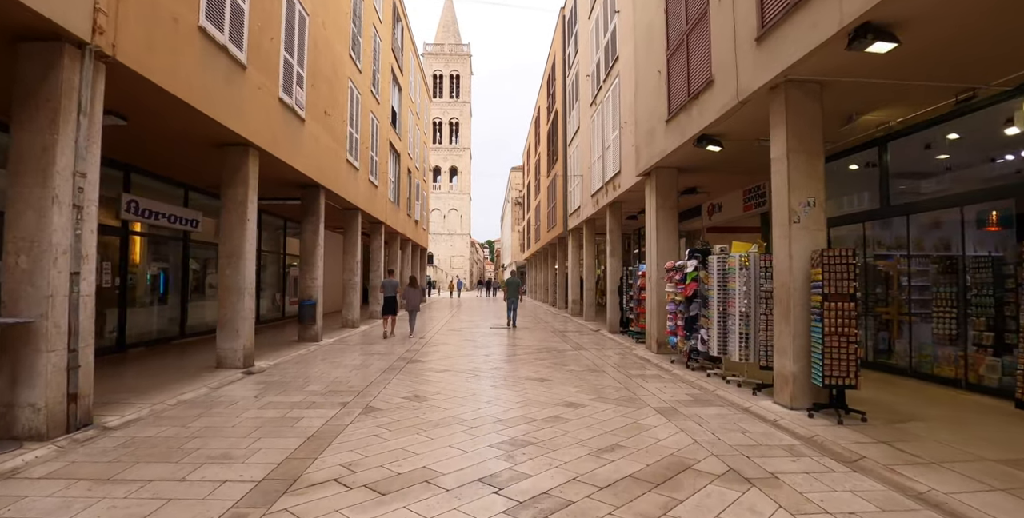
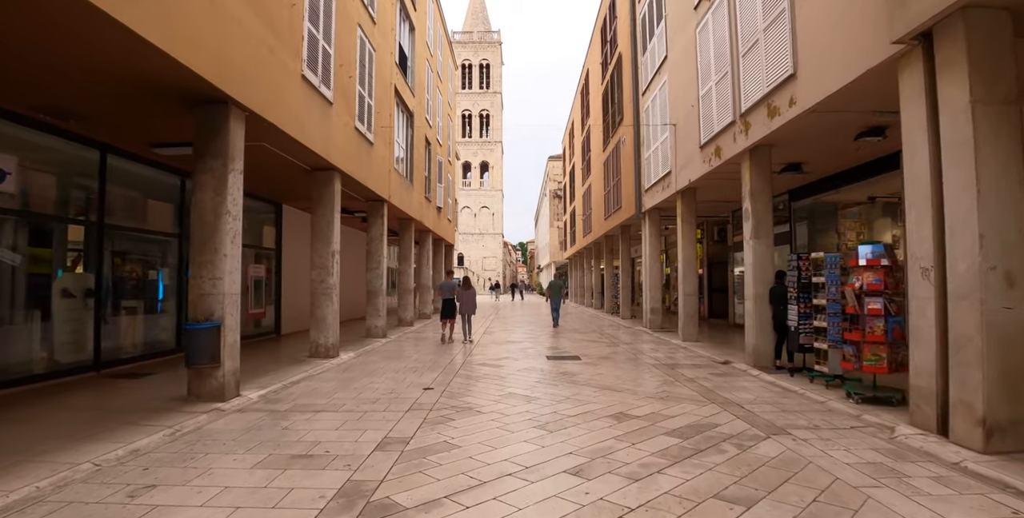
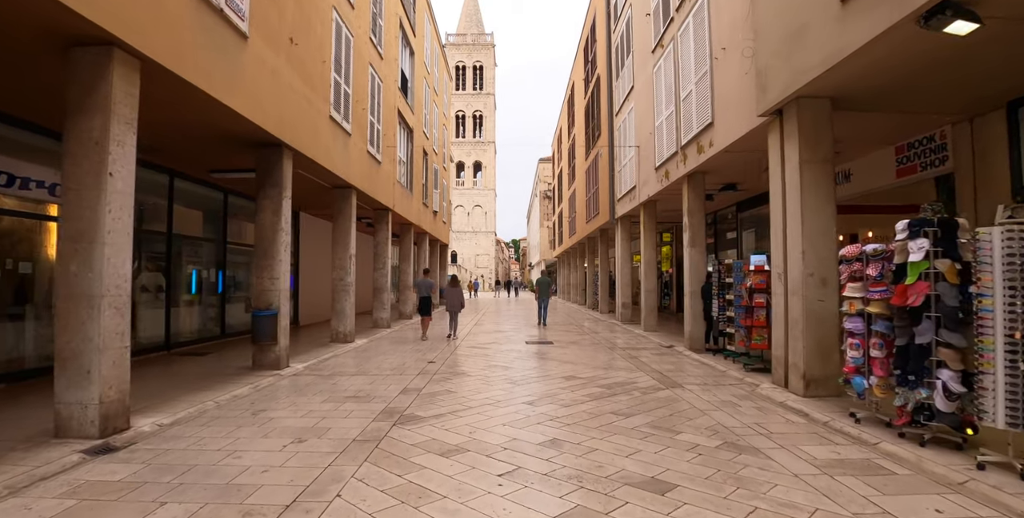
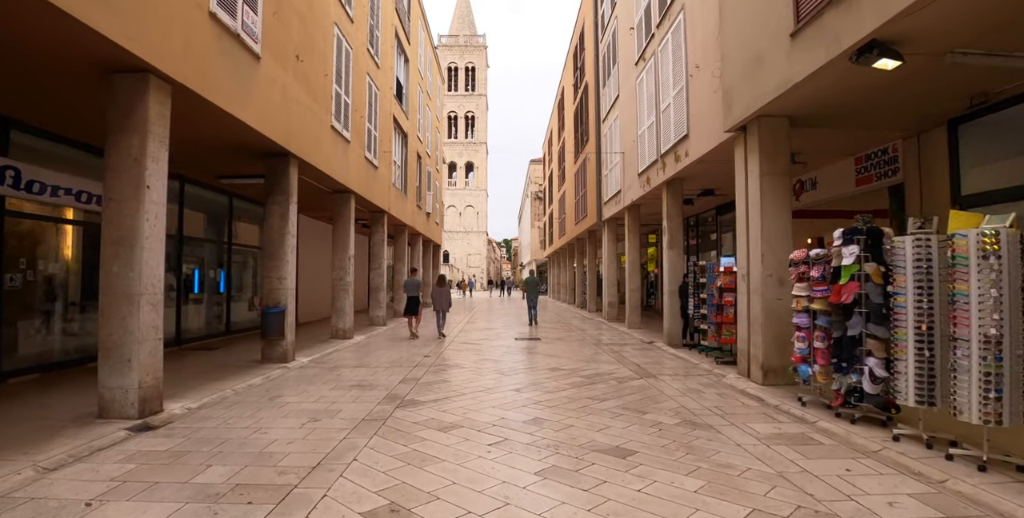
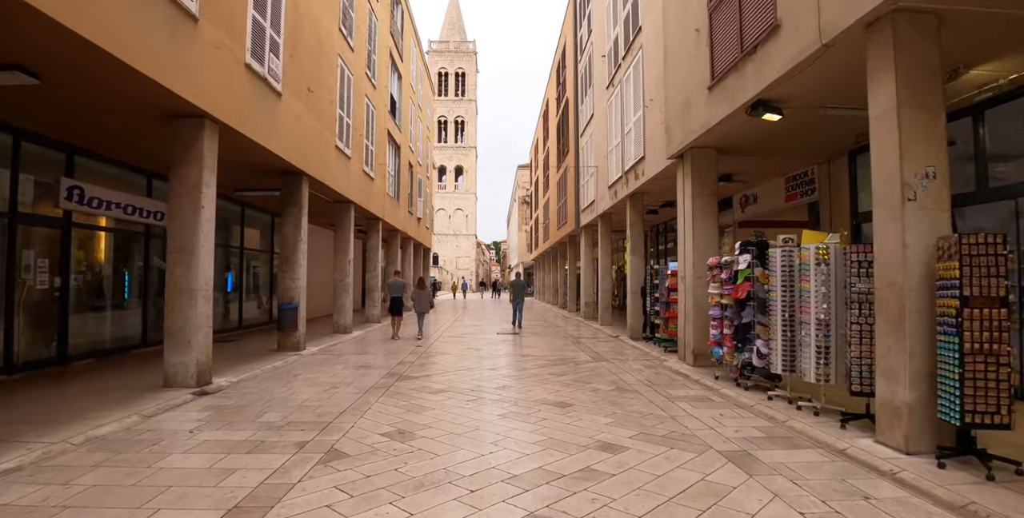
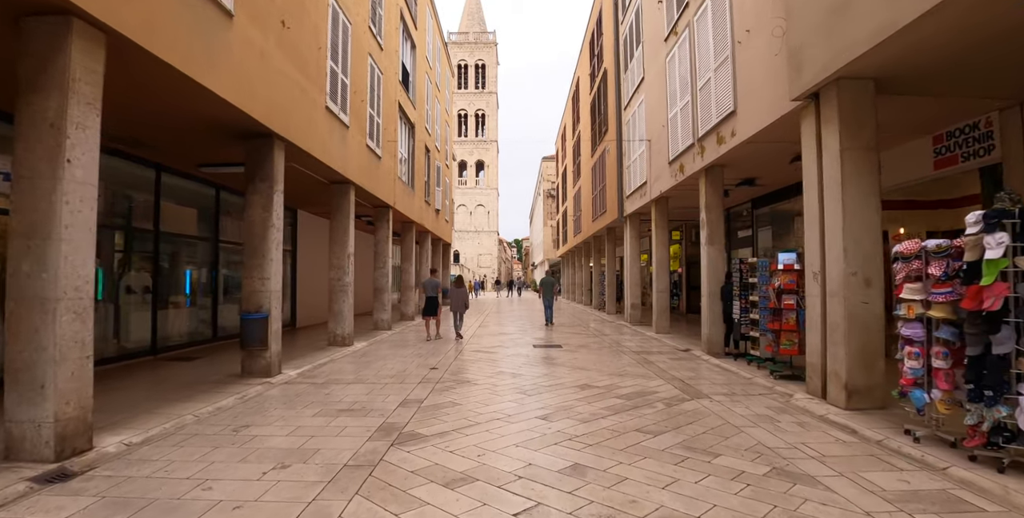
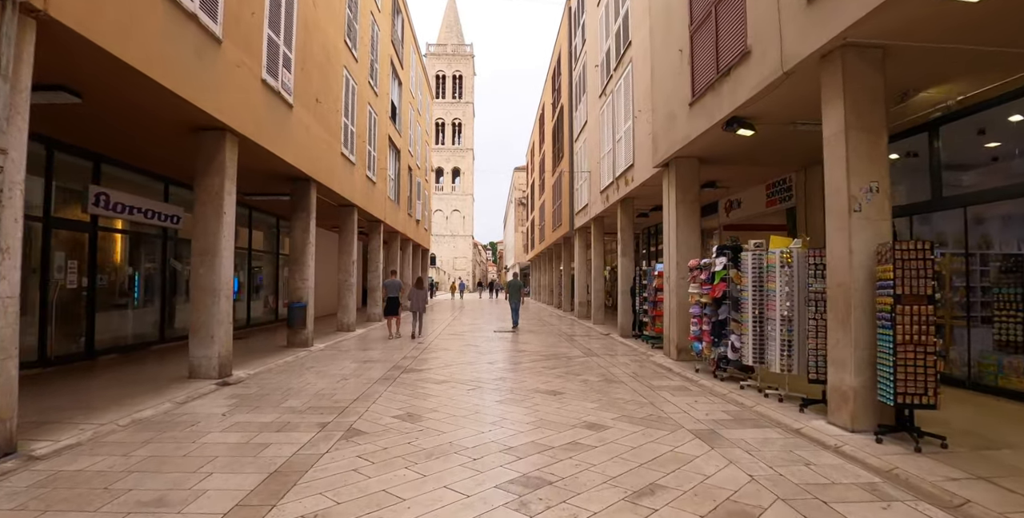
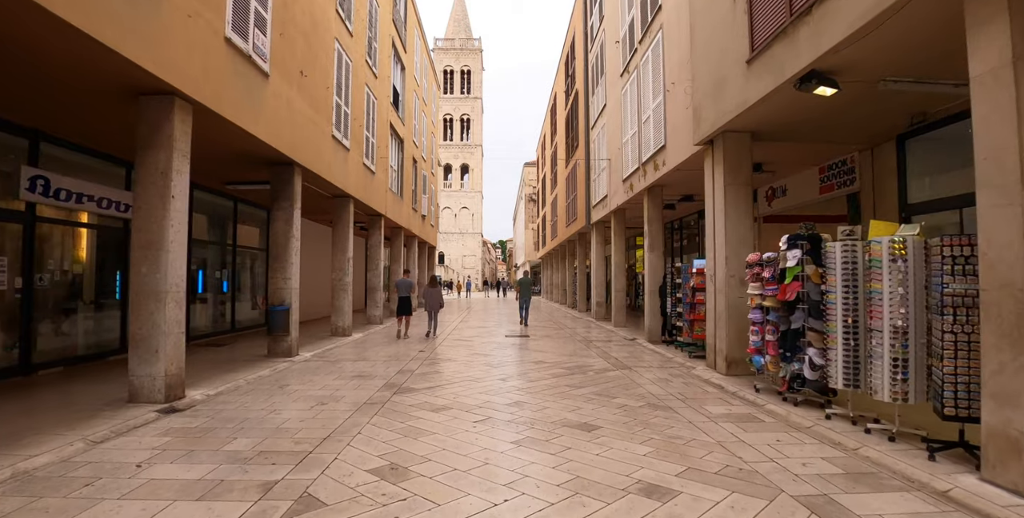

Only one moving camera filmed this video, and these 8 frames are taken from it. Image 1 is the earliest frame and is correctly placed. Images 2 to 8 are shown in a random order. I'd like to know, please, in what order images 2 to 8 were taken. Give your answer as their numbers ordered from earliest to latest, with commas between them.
7, 5, 8, 4, 3, 6, 2
